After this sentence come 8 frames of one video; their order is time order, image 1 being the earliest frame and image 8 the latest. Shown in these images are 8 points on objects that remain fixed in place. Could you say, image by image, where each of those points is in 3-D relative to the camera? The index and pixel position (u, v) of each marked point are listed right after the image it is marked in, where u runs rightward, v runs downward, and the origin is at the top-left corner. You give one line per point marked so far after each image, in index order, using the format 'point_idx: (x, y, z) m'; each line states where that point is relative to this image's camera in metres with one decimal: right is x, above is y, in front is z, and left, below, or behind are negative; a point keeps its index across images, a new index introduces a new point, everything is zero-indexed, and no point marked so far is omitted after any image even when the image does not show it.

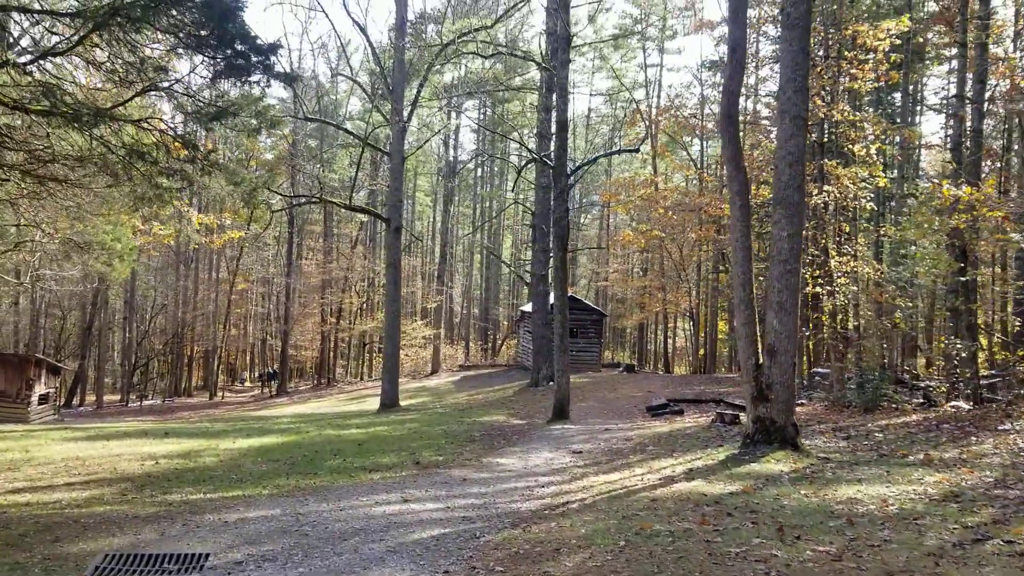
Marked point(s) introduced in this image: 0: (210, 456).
0: (-5.0, -2.8, +10.8) m
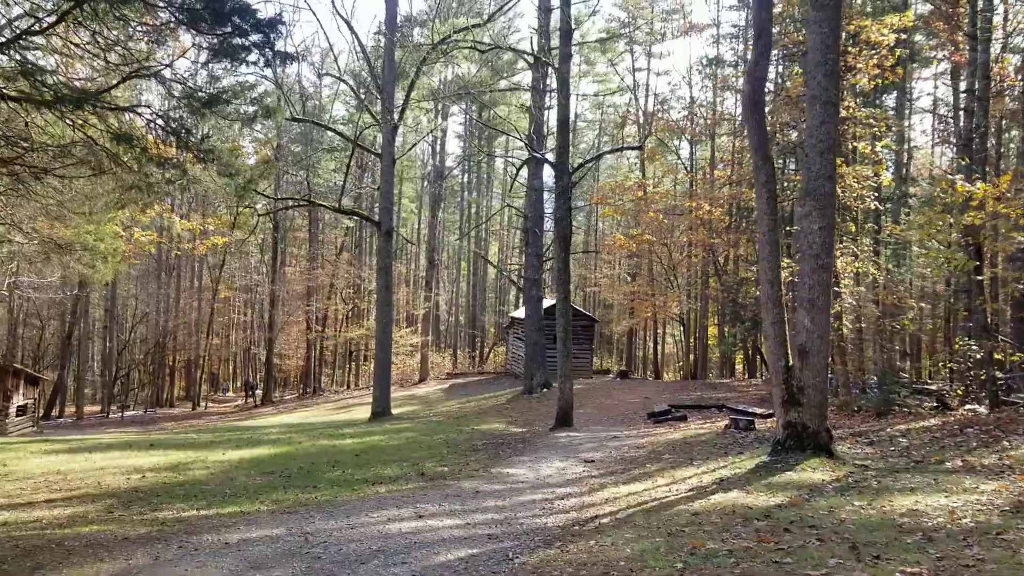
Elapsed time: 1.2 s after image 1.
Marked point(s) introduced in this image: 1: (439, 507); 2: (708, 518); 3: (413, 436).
0: (-4.9, -2.8, +10.3) m
1: (-0.7, -2.1, +6.3) m
2: (+1.4, -1.6, +4.6) m
3: (-2.3, -3.4, +15.0) m
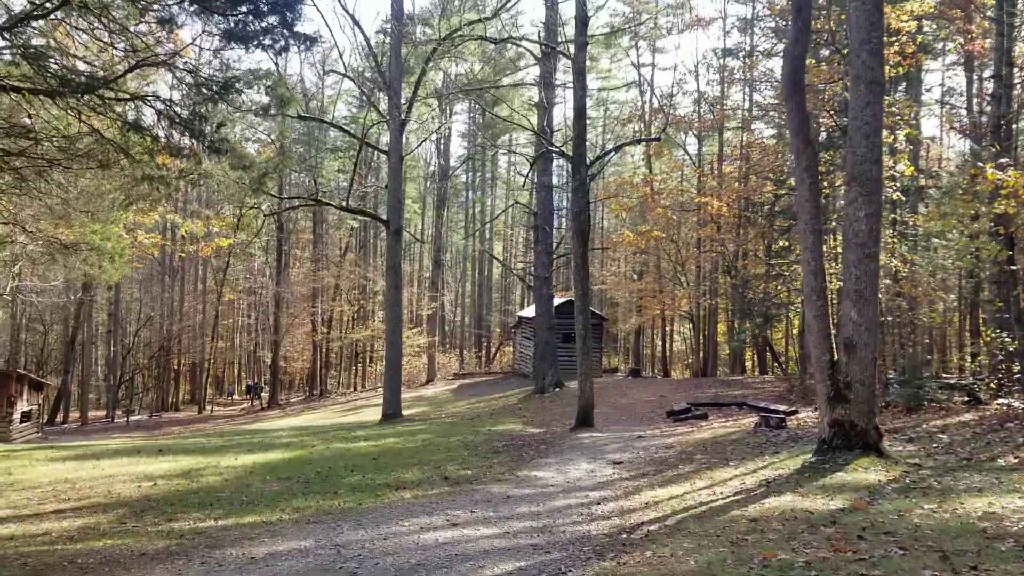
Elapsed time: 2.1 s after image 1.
0: (-4.5, -2.9, +10.1) m
1: (-0.4, -2.1, +6.0) m
2: (+1.7, -1.6, +4.4) m
3: (-1.9, -3.4, +14.8) m
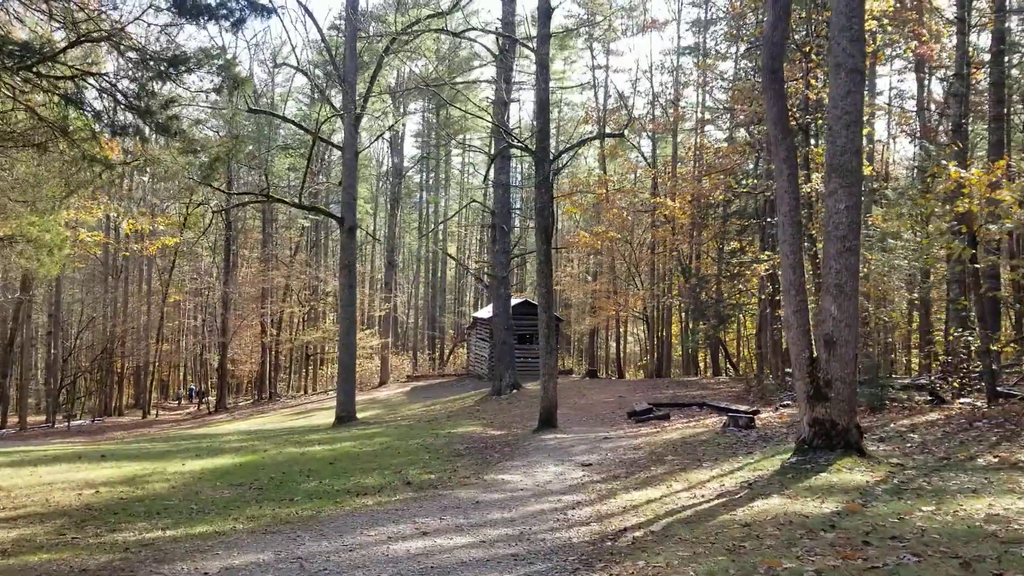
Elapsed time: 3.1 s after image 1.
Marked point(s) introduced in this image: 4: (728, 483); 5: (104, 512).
0: (-5.0, -2.8, +9.4) m
1: (-0.6, -2.0, +5.6) m
2: (+1.6, -1.5, +4.1) m
3: (-2.7, -3.3, +14.2) m
4: (+2.0, -1.8, +6.2) m
5: (-4.7, -2.6, +7.6) m
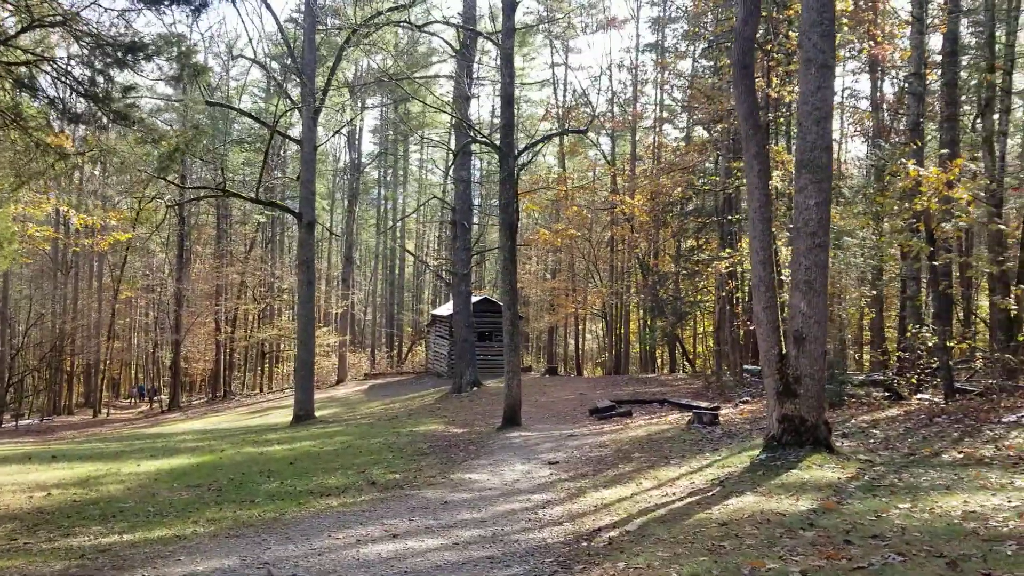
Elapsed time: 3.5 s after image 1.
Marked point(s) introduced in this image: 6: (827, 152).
0: (-5.5, -2.7, +8.9) m
1: (-0.8, -1.9, +5.4) m
2: (+1.5, -1.5, +4.1) m
3: (-3.5, -3.2, +13.9) m
4: (+1.8, -1.8, +6.2) m
5: (-5.1, -2.5, +7.2) m
6: (+3.0, +1.3, +6.2) m
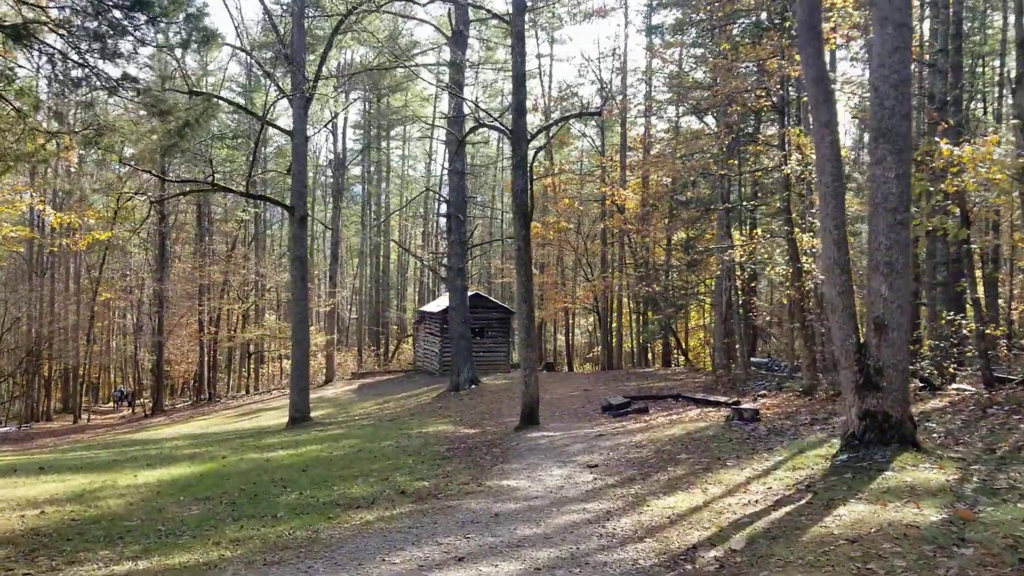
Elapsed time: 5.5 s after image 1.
0: (-5.0, -2.7, +8.2) m
1: (-0.3, -1.9, +4.8) m
2: (+2.0, -1.4, +3.5) m
3: (-3.1, -3.2, +13.3) m
4: (+2.3, -1.7, +5.7) m
5: (-4.6, -2.5, +6.5) m
6: (+3.4, +1.4, +5.7) m
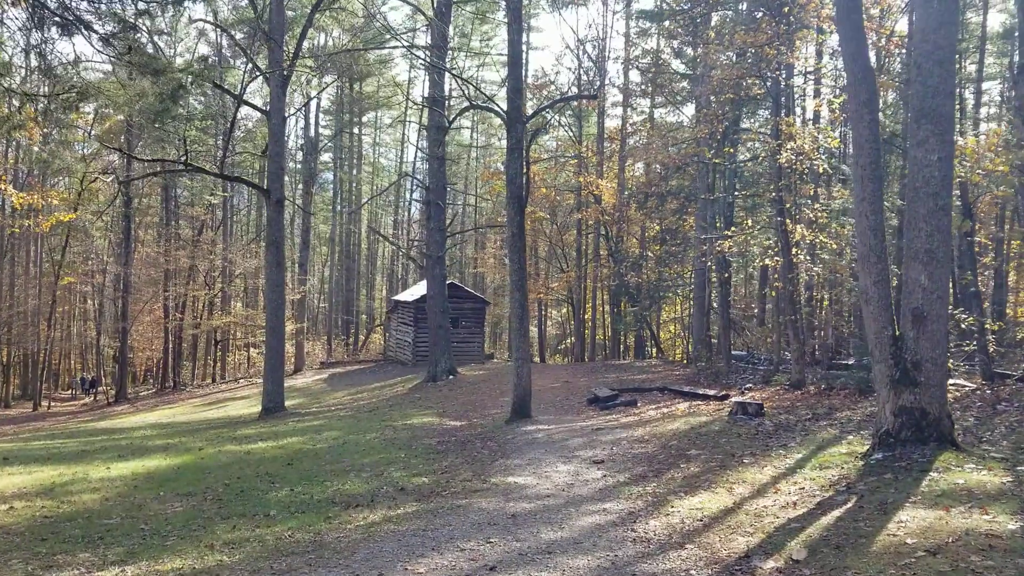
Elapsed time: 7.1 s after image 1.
0: (-5.0, -2.4, +7.6) m
1: (-0.1, -1.8, +4.5) m
2: (+2.2, -1.3, +3.2) m
3: (-3.3, -2.9, +12.8) m
4: (+2.4, -1.6, +5.4) m
5: (-4.5, -2.3, +6.0) m
6: (+3.6, +1.5, +5.5) m
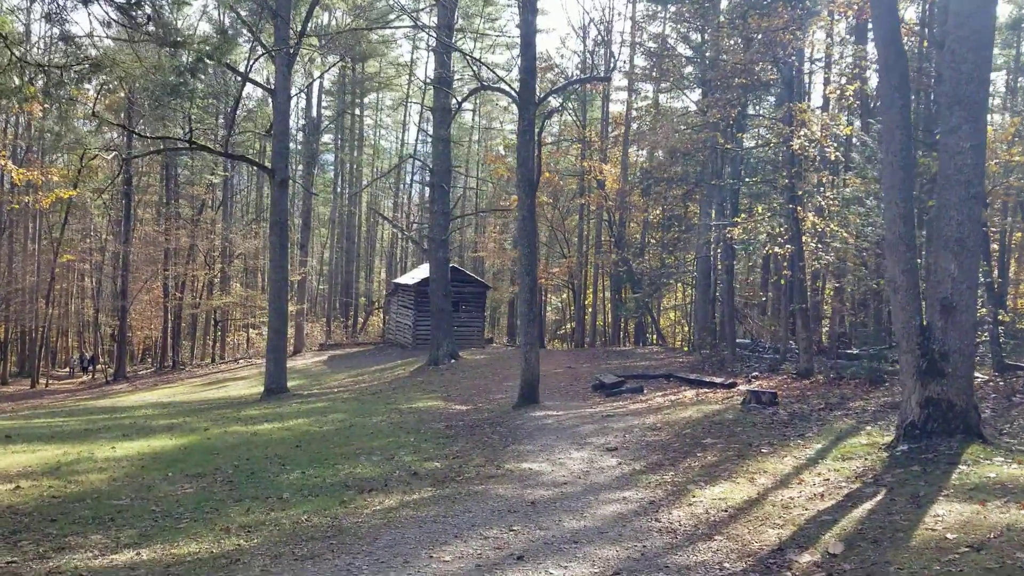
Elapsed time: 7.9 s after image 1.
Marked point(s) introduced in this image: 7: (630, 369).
0: (-4.8, -2.2, +7.6) m
1: (0.0, -1.7, +4.4) m
2: (+2.4, -1.3, +3.2) m
3: (-3.2, -2.5, +12.7) m
4: (+2.6, -1.5, +5.3) m
5: (-4.3, -2.1, +5.9) m
6: (+3.8, +1.6, +5.3) m
7: (+3.8, -2.4, +19.9) m
